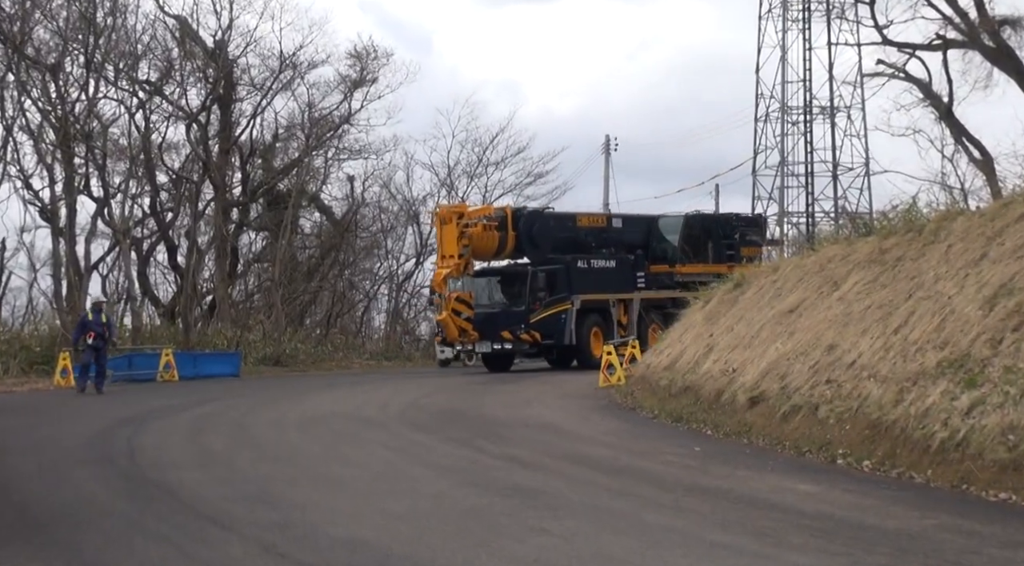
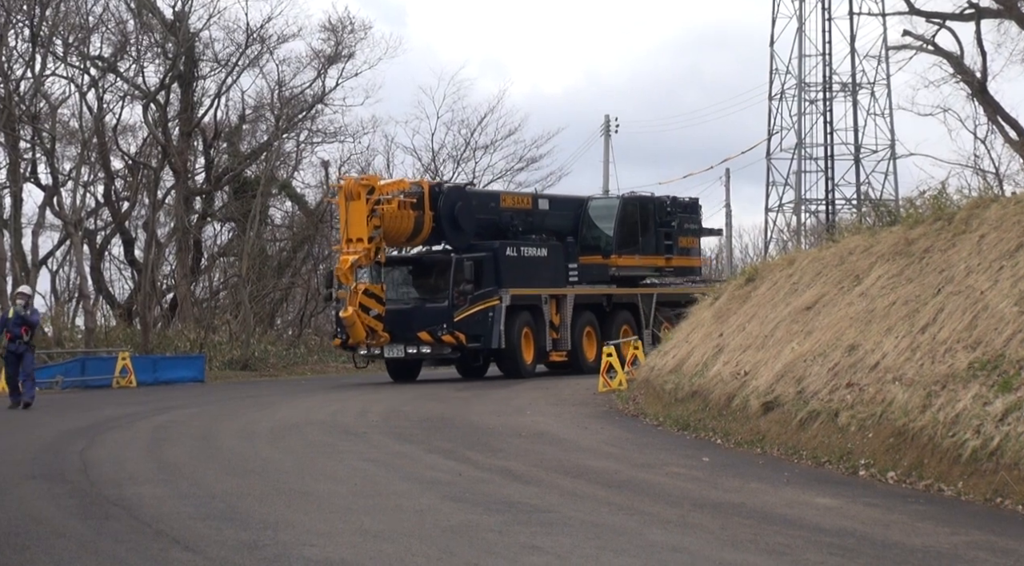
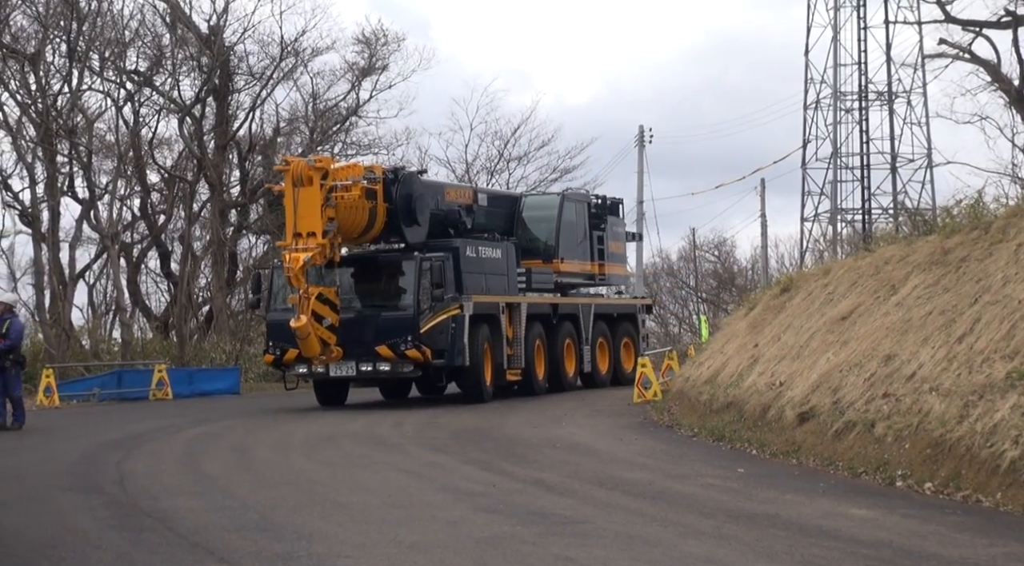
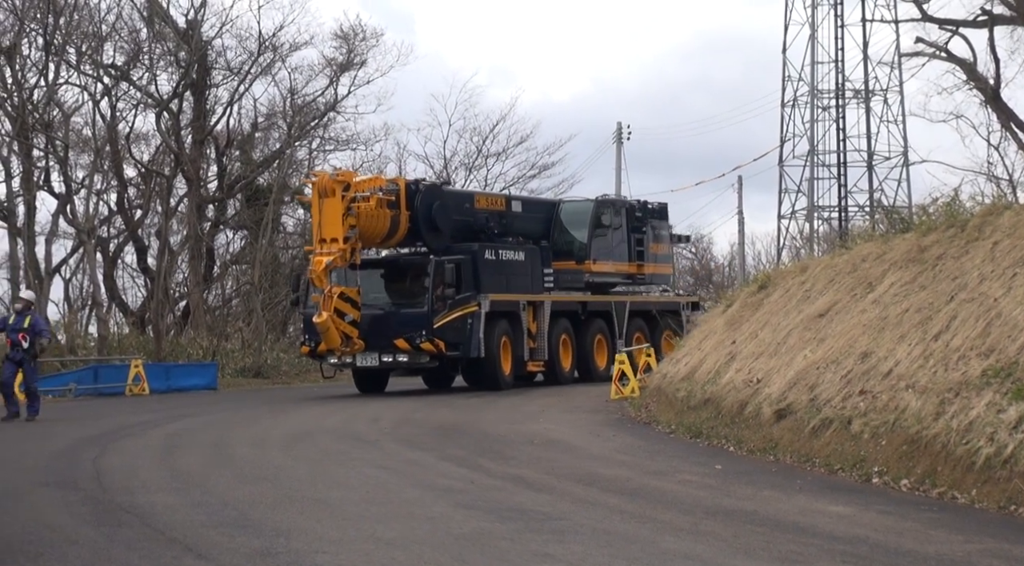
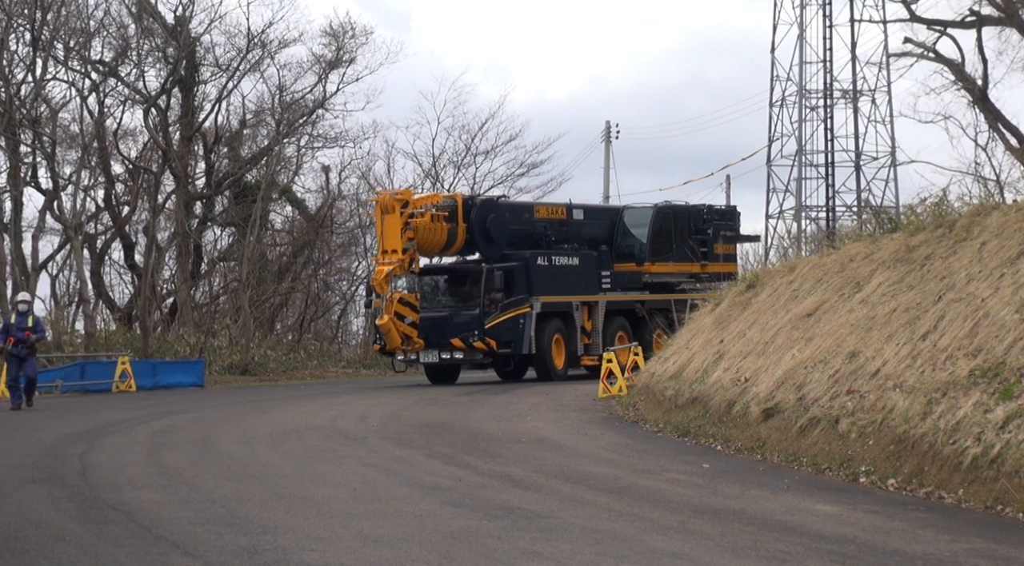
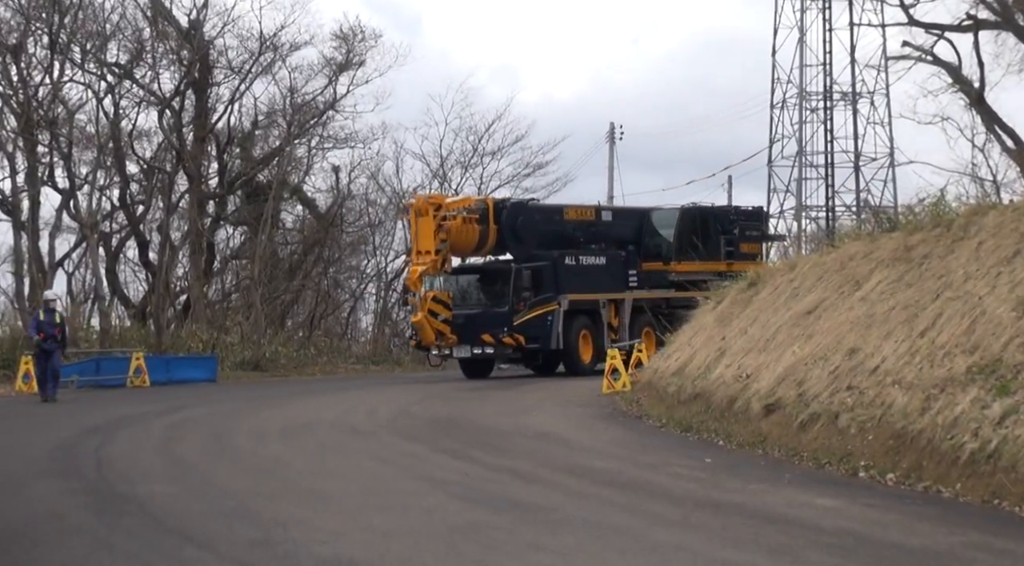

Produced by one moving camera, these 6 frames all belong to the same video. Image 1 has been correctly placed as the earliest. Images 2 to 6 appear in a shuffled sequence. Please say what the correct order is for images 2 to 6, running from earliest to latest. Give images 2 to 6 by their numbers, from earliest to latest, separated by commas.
6, 5, 2, 4, 3
